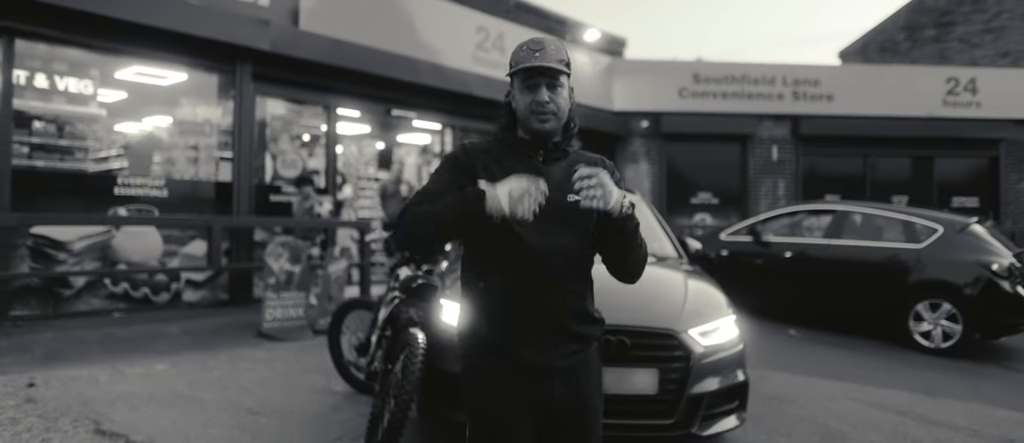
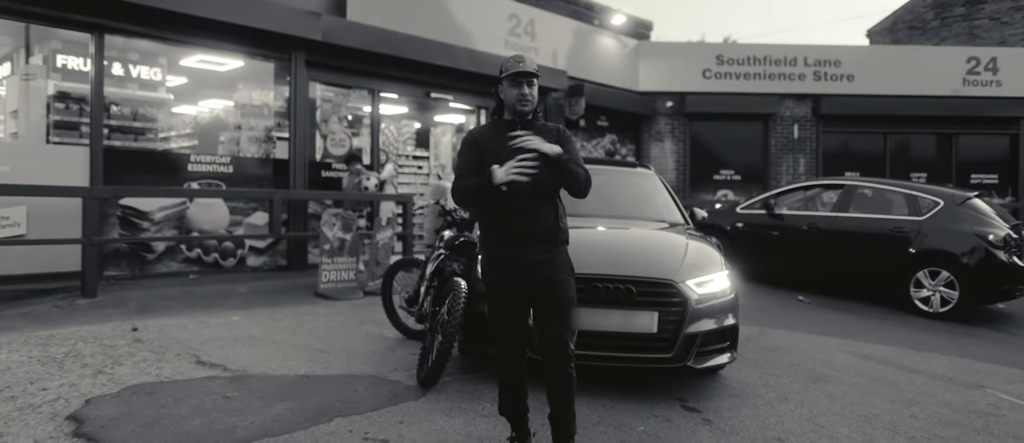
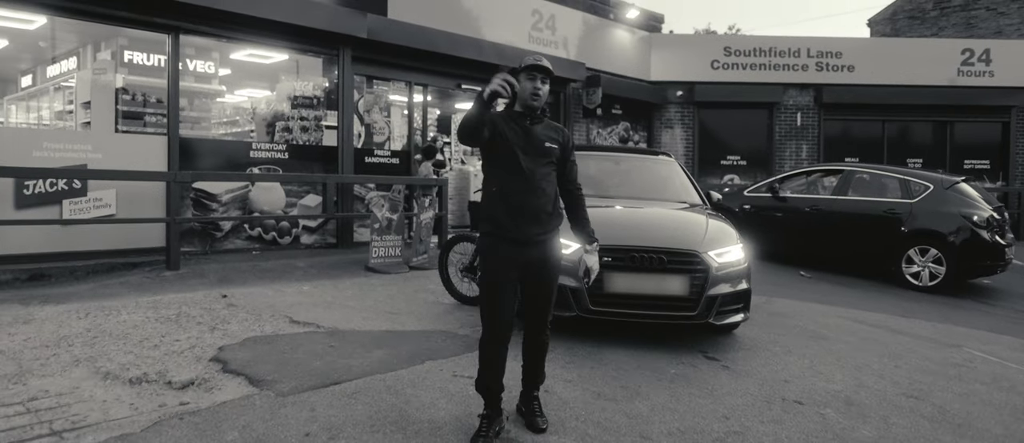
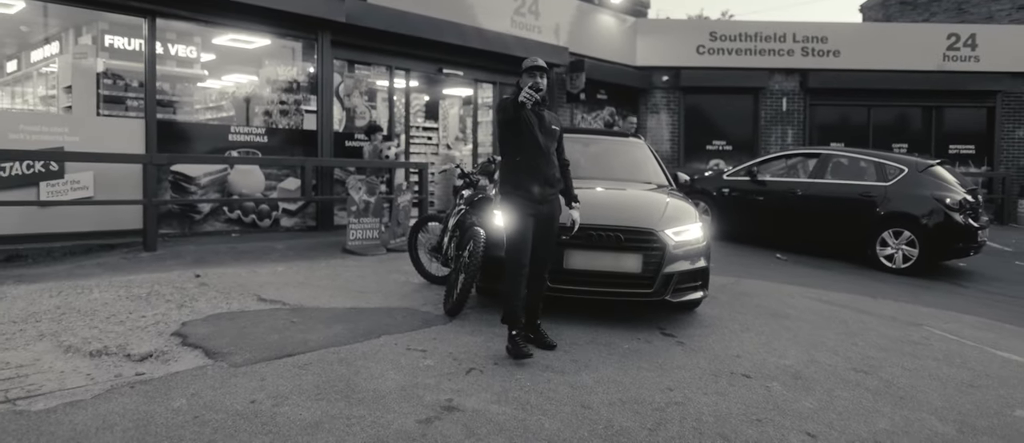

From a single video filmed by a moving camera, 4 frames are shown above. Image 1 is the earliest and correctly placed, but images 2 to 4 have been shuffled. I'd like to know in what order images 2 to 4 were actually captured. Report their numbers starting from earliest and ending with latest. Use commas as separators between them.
2, 4, 3
